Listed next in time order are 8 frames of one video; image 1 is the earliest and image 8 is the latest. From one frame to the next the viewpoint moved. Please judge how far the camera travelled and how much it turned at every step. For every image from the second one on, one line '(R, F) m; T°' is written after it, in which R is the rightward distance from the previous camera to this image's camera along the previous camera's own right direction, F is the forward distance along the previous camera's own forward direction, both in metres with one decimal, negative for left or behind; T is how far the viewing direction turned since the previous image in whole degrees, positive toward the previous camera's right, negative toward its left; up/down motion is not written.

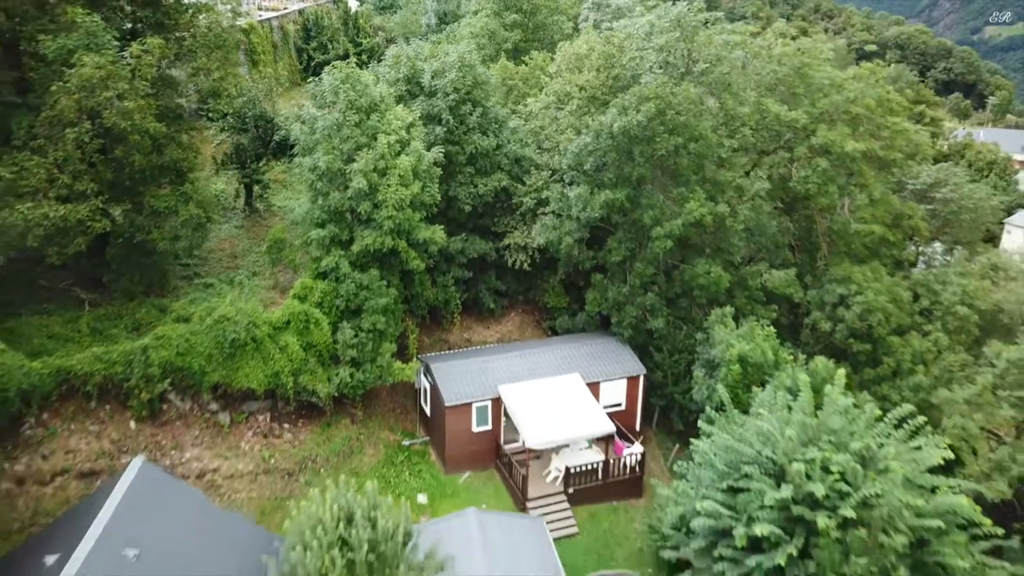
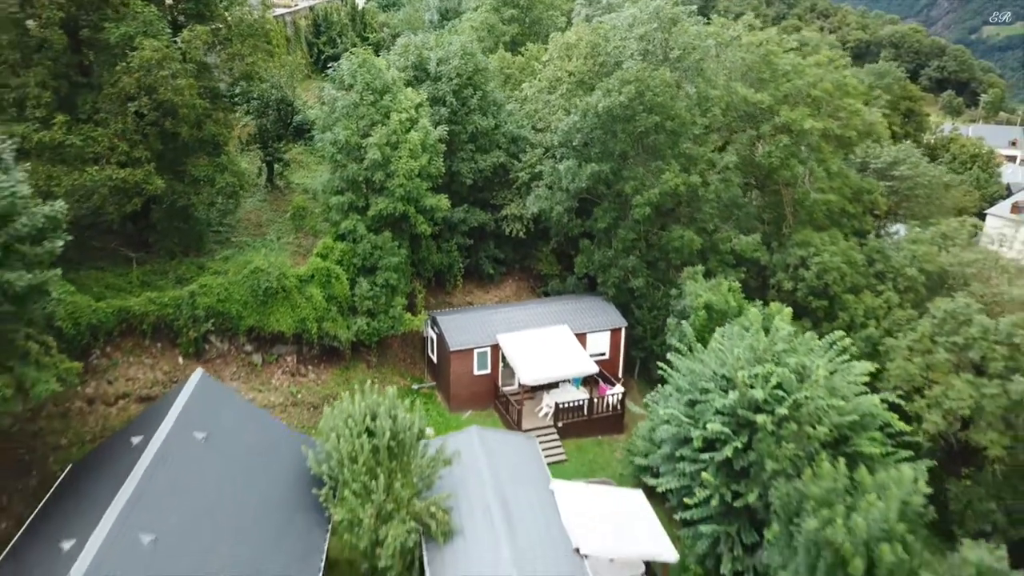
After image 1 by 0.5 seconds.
(+0.1, -2.7) m; 0°
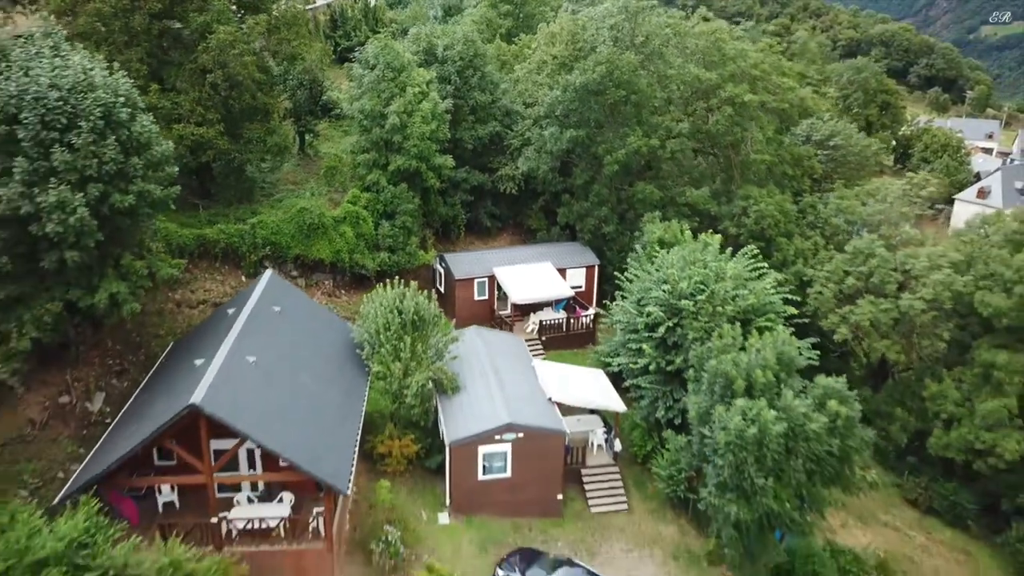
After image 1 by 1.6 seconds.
(+0.2, -5.4) m; 0°
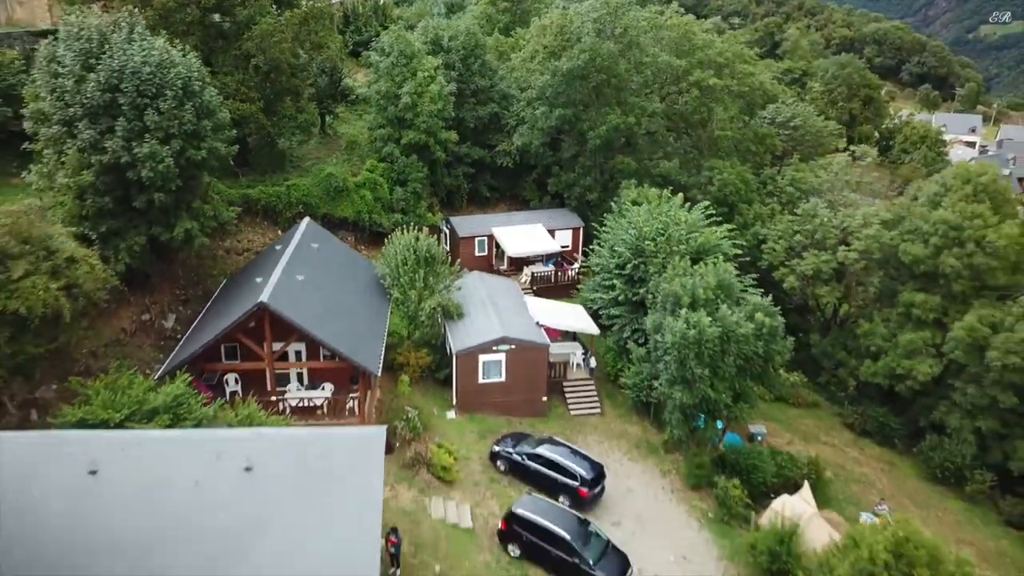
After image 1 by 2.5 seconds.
(+0.2, -4.5) m; 0°
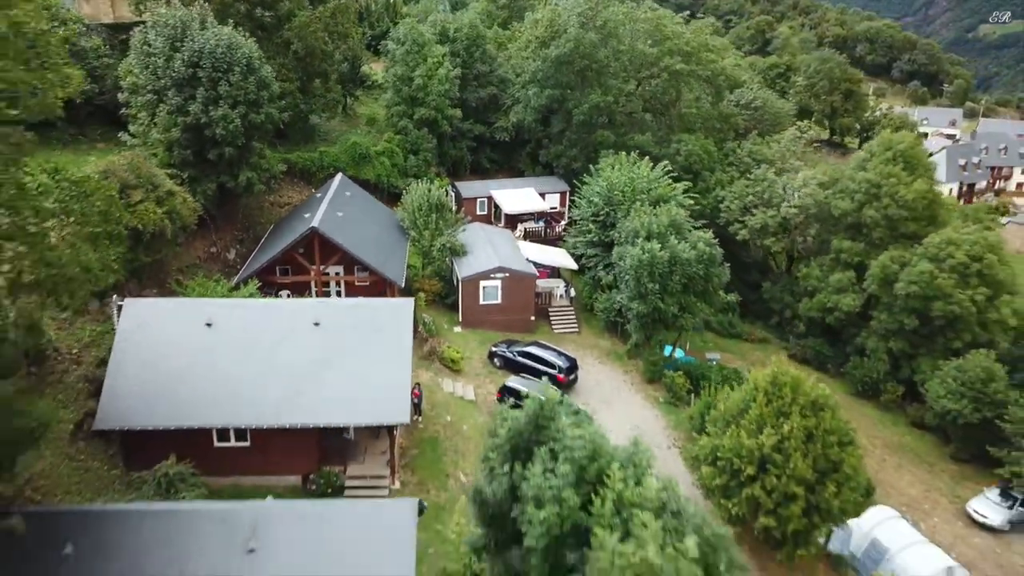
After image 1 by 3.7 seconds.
(+0.3, -5.8) m; 0°
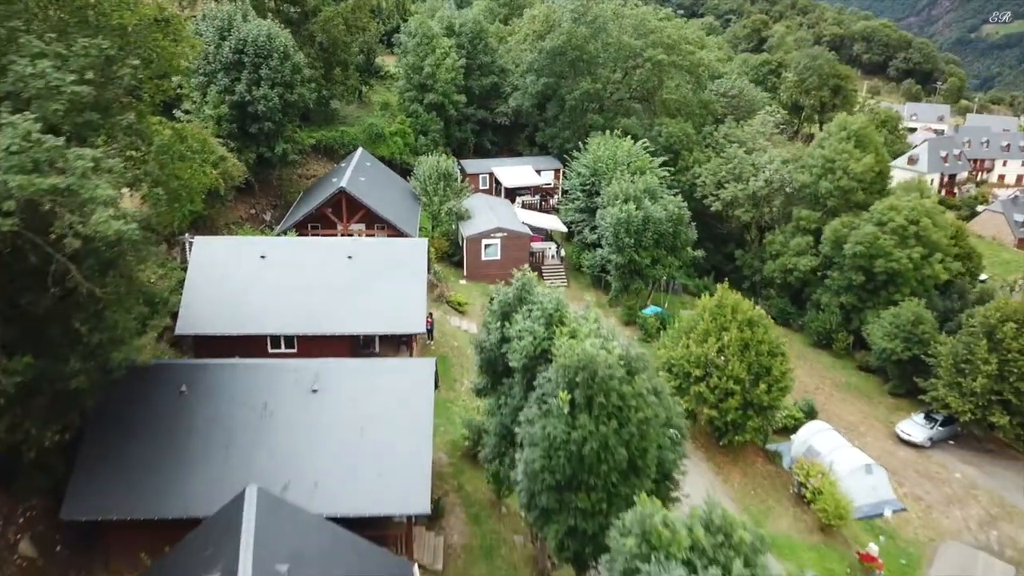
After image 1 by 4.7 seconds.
(+0.2, -4.6) m; 0°
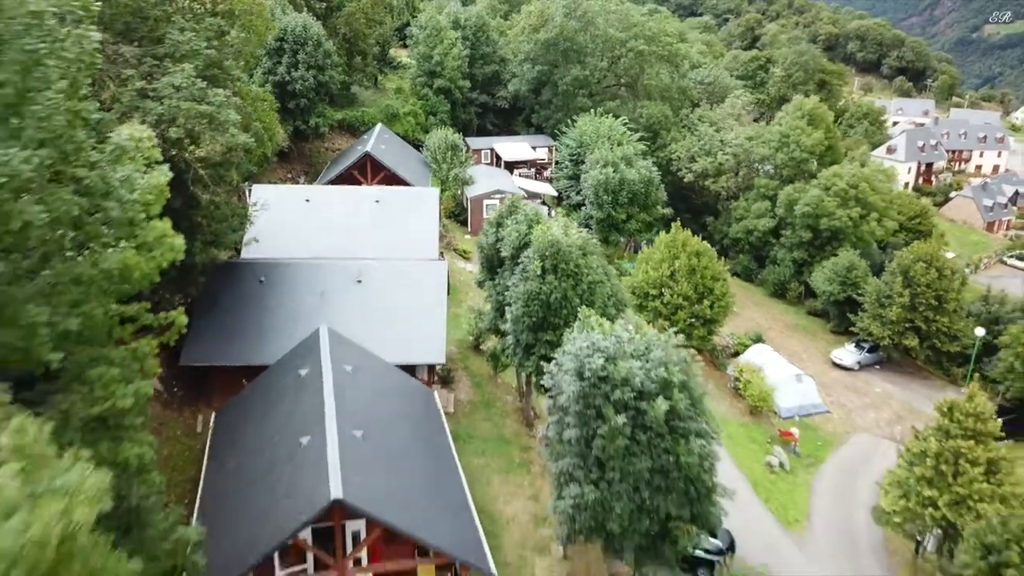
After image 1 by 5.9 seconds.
(+0.3, -5.9) m; 0°
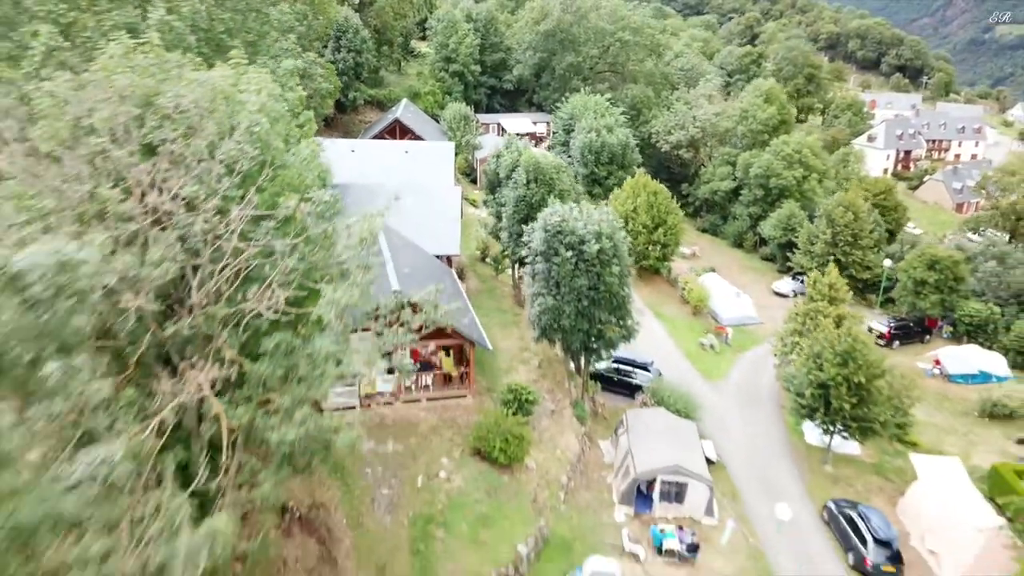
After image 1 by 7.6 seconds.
(+0.6, -8.4) m; -1°
